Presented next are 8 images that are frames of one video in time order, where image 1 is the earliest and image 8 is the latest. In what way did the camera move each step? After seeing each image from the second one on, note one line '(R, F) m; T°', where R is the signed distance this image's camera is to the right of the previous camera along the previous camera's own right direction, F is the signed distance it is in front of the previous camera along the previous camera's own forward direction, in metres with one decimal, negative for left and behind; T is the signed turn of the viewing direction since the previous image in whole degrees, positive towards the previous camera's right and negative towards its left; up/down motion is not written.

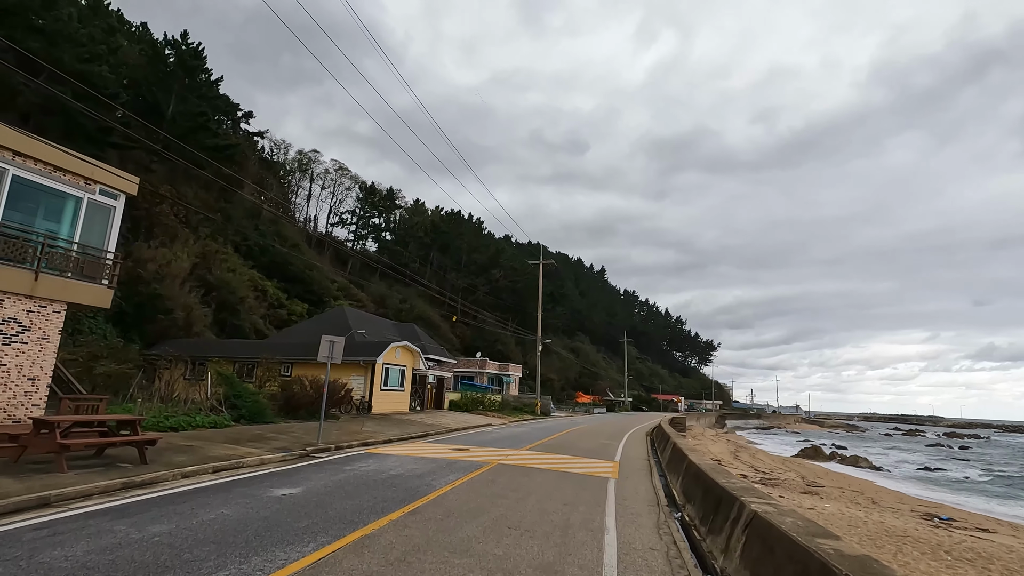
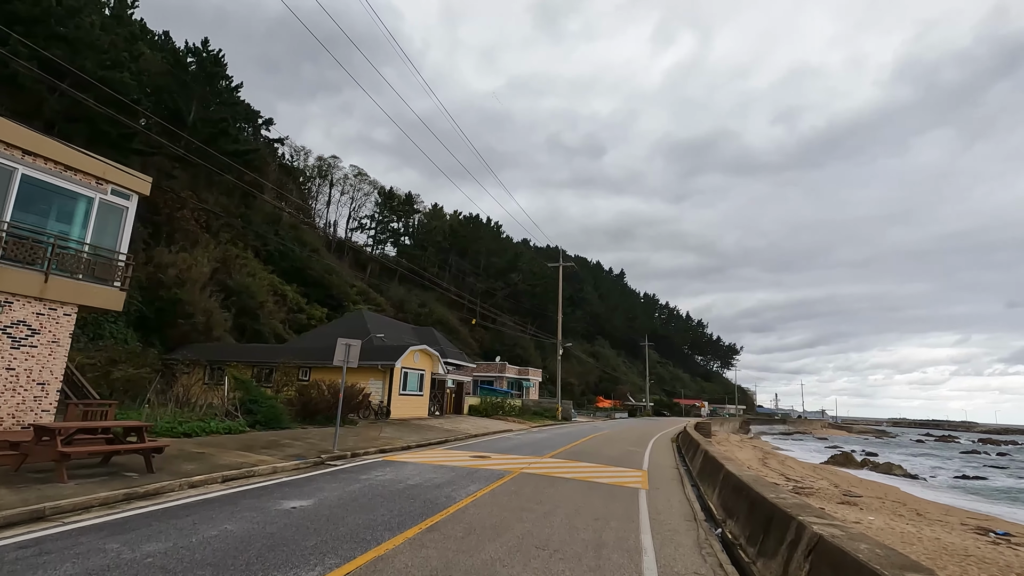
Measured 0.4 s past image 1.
(-0.1, +0.6) m; -2°
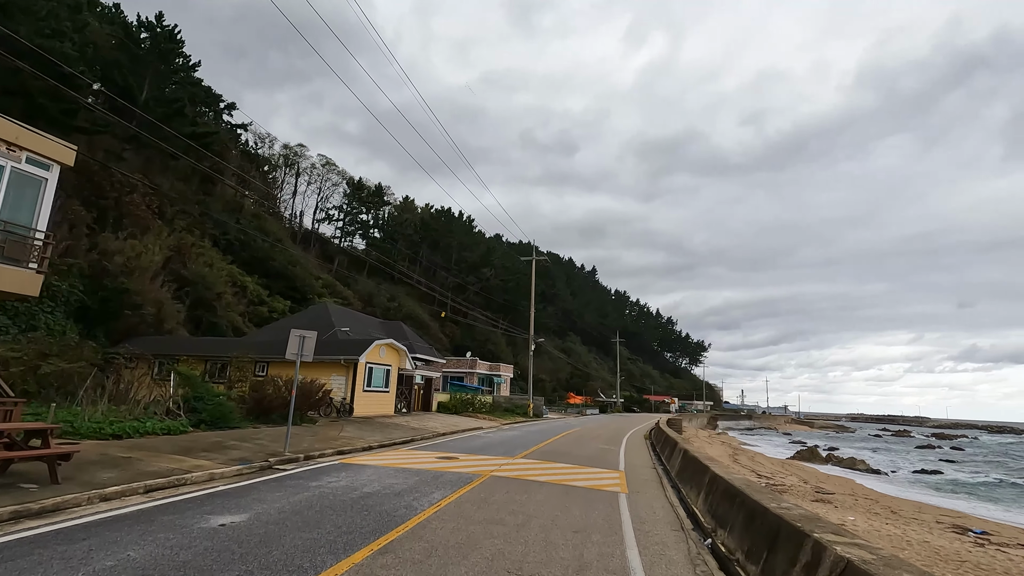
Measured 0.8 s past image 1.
(0.0, +1.0) m; +3°
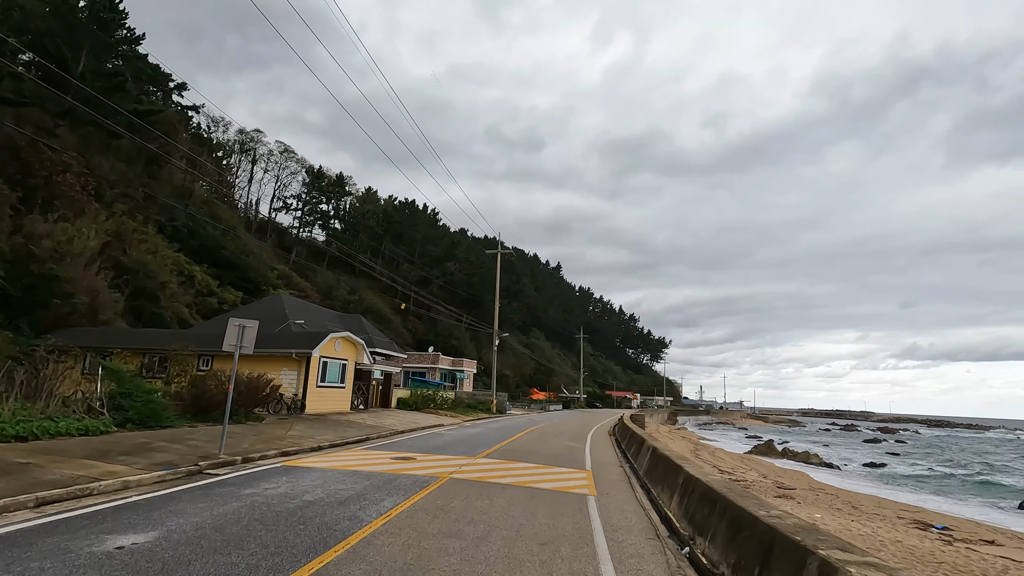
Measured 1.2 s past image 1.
(0.0, +0.8) m; +4°
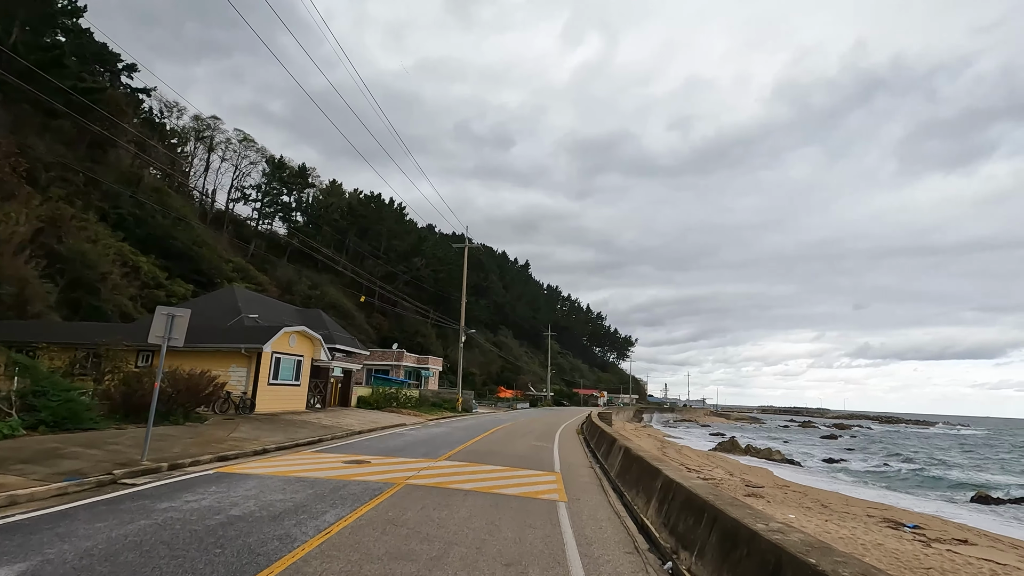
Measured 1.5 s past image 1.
(+0.1, +0.9) m; +3°
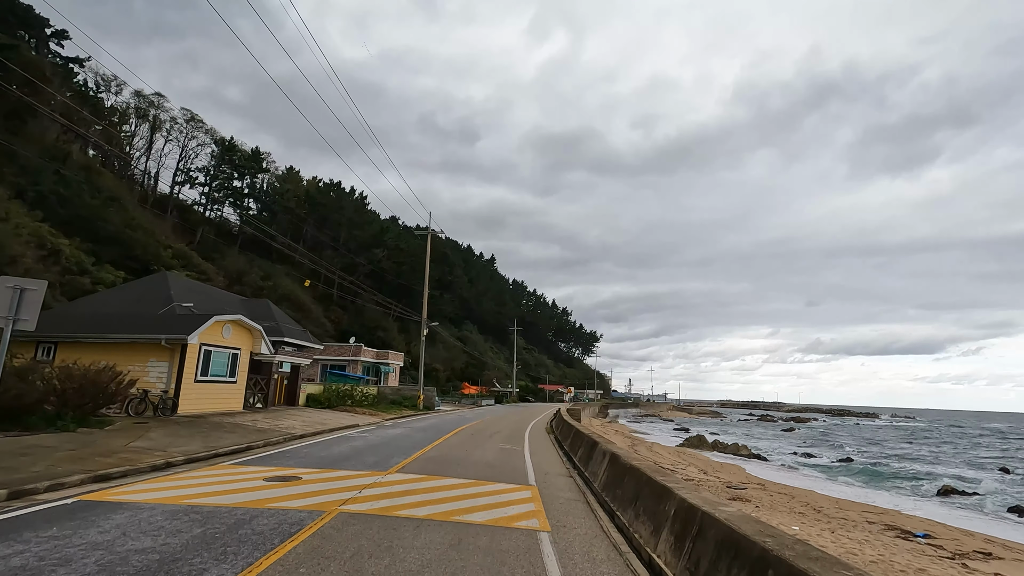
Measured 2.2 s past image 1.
(-0.1, +2.1) m; +4°
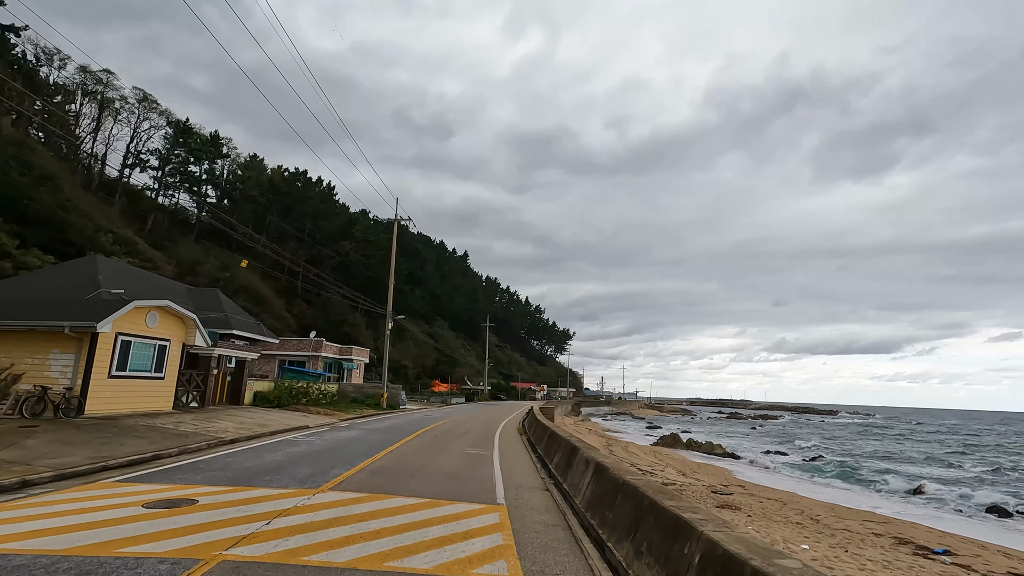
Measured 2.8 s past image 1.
(+0.1, +2.0) m; +3°
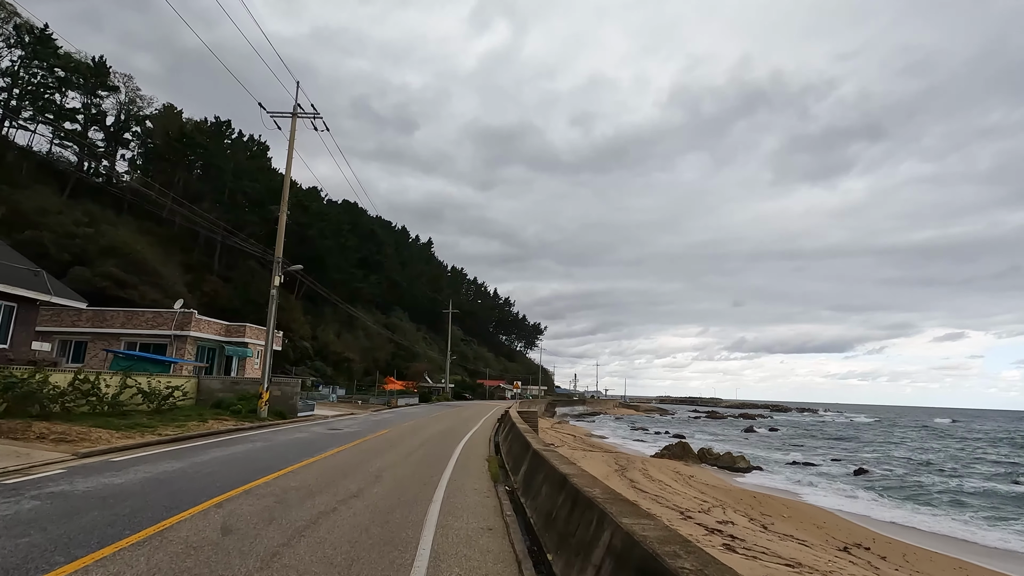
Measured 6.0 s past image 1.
(0.0, +12.5) m; +4°
